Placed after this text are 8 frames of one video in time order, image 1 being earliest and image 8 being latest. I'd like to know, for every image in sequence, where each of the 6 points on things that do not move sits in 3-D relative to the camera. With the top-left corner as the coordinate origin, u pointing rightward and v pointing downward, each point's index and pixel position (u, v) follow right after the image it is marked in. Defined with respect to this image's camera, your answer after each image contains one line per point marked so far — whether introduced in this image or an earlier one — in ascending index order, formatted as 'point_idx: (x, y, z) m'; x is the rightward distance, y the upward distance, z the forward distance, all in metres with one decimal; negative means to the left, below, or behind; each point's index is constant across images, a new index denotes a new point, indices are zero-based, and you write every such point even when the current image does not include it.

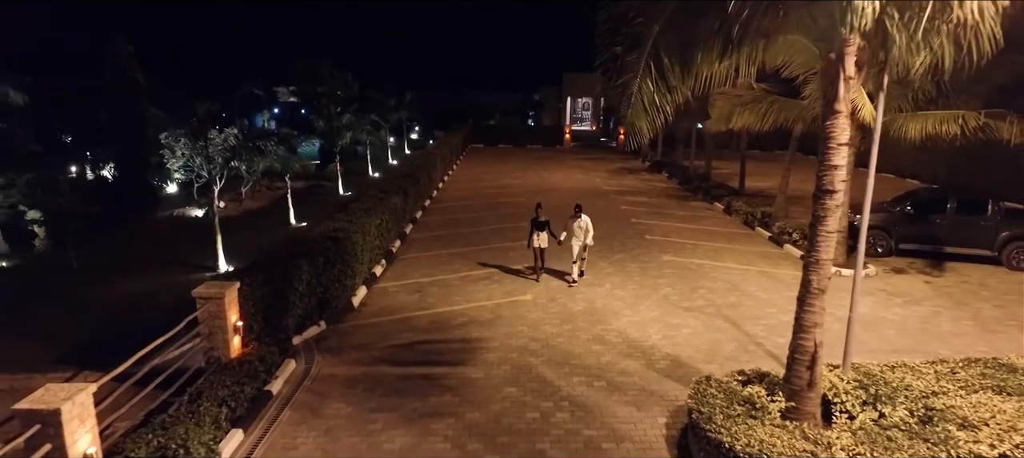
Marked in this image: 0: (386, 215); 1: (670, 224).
0: (-2.6, +0.3, +14.6) m
1: (+4.2, +0.1, +18.6) m
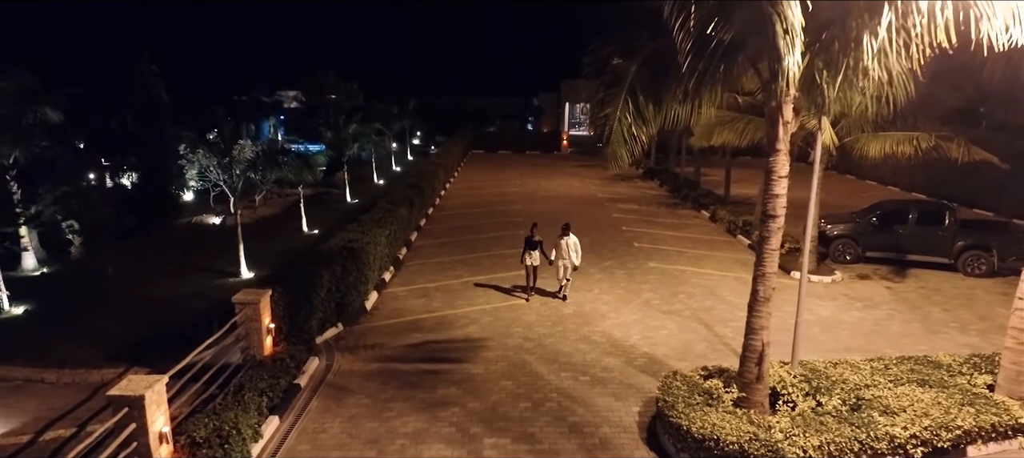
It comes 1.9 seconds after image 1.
0: (-2.6, +0.1, +15.9) m
1: (+4.1, -0.1, +19.9) m
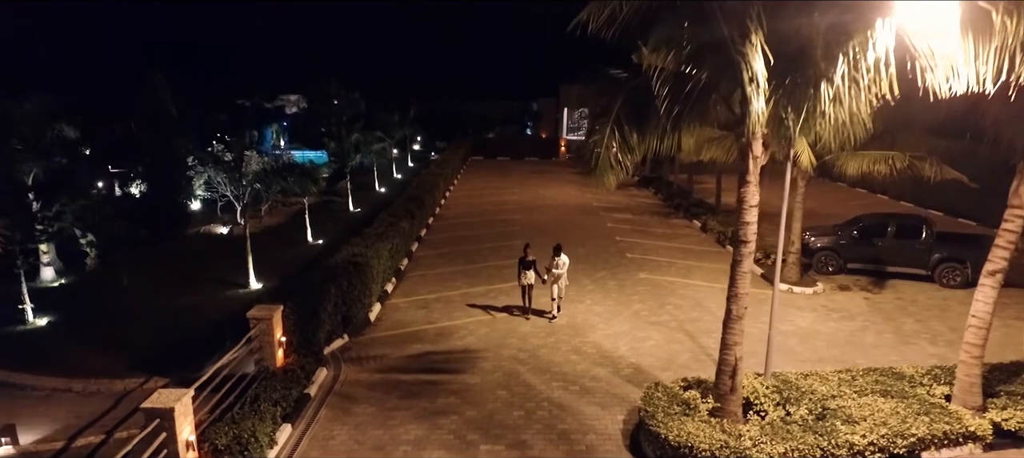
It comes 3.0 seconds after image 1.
0: (-2.7, -0.2, +16.7) m
1: (+4.1, -0.4, +20.6) m
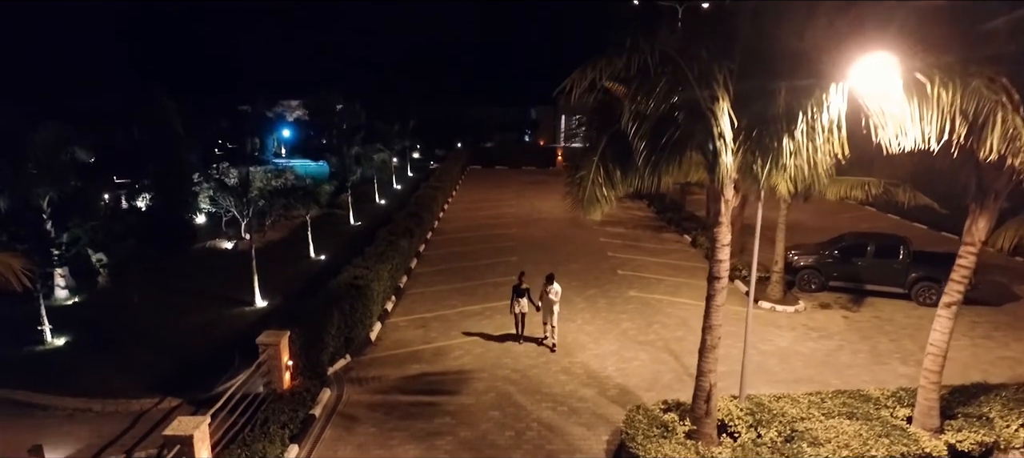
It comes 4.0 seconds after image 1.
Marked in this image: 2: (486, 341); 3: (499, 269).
0: (-2.8, -0.7, +17.4) m
1: (+3.9, -0.9, +21.3) m
2: (-0.6, -2.3, +14.3) m
3: (-0.4, -1.1, +19.9) m
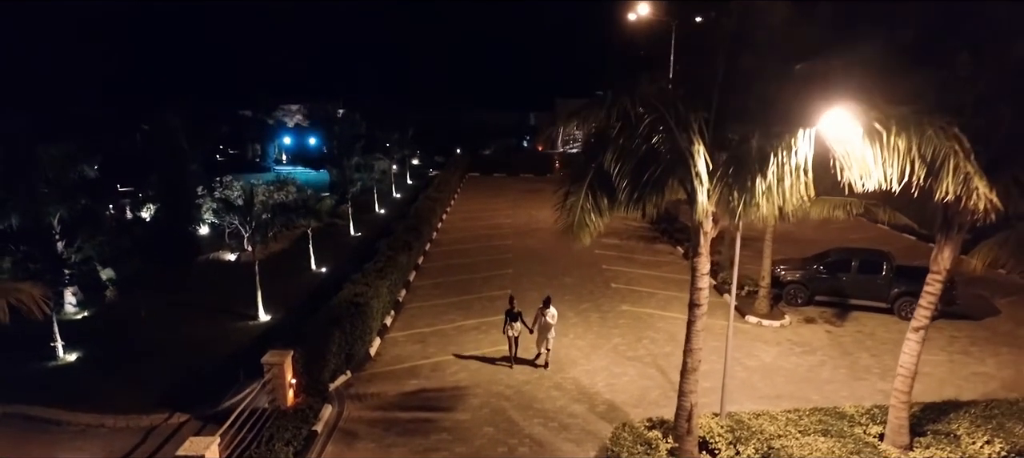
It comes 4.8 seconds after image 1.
0: (-3.0, -1.1, +17.9) m
1: (+3.8, -1.3, +21.9) m
2: (-0.7, -2.7, +14.9) m
3: (-0.5, -1.5, +20.5) m
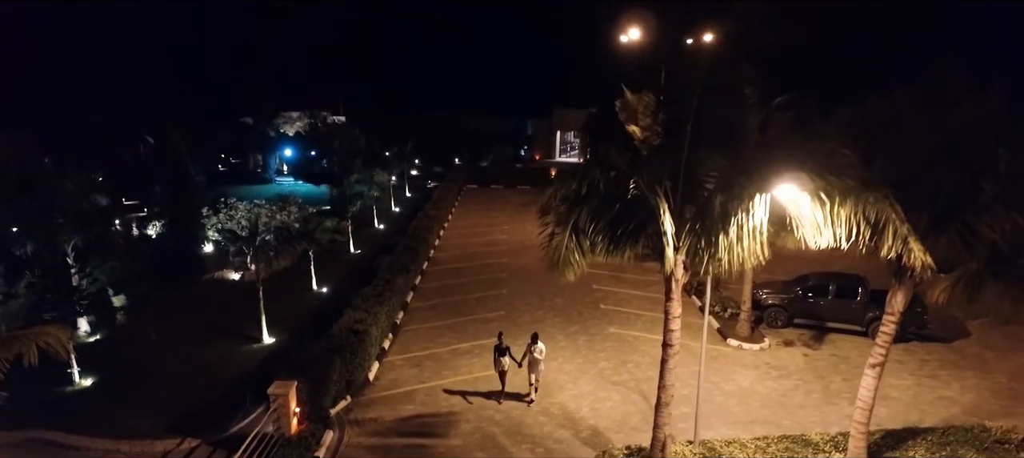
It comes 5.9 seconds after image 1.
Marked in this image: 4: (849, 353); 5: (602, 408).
0: (-3.2, -1.8, +18.8) m
1: (+3.6, -2.0, +22.8) m
2: (-0.9, -3.4, +15.7) m
3: (-0.7, -2.2, +21.4) m
4: (+8.4, -3.1, +17.6) m
5: (+1.8, -3.7, +14.5) m
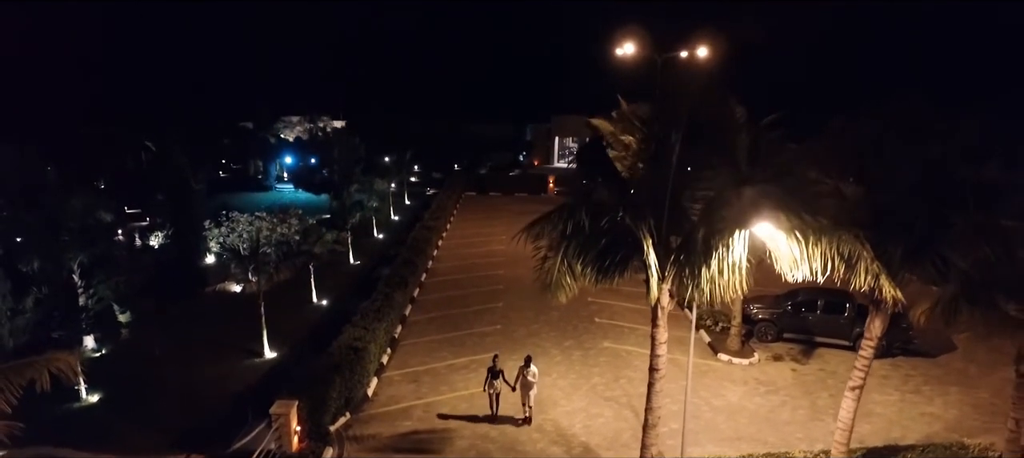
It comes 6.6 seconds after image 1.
0: (-3.3, -2.3, +19.2) m
1: (+3.5, -2.4, +23.2) m
2: (-1.0, -3.8, +16.2) m
3: (-0.8, -2.7, +21.8) m
4: (+8.2, -3.5, +18.0) m
5: (+1.7, -4.1, +14.9) m
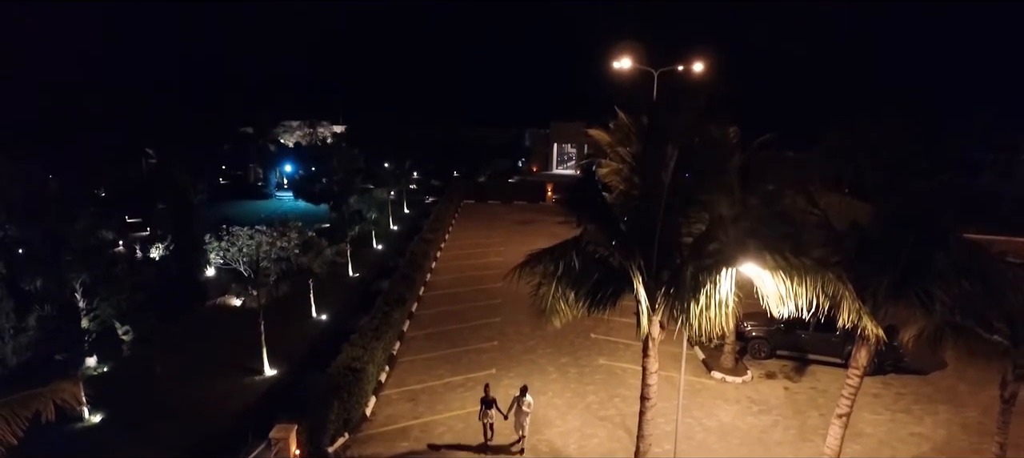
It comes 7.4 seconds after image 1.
0: (-3.4, -2.8, +19.5) m
1: (+3.4, -2.9, +23.5) m
2: (-1.1, -4.4, +16.4) m
3: (-0.9, -3.2, +22.1) m
4: (+8.1, -4.1, +18.3) m
5: (+1.6, -4.6, +15.2) m
